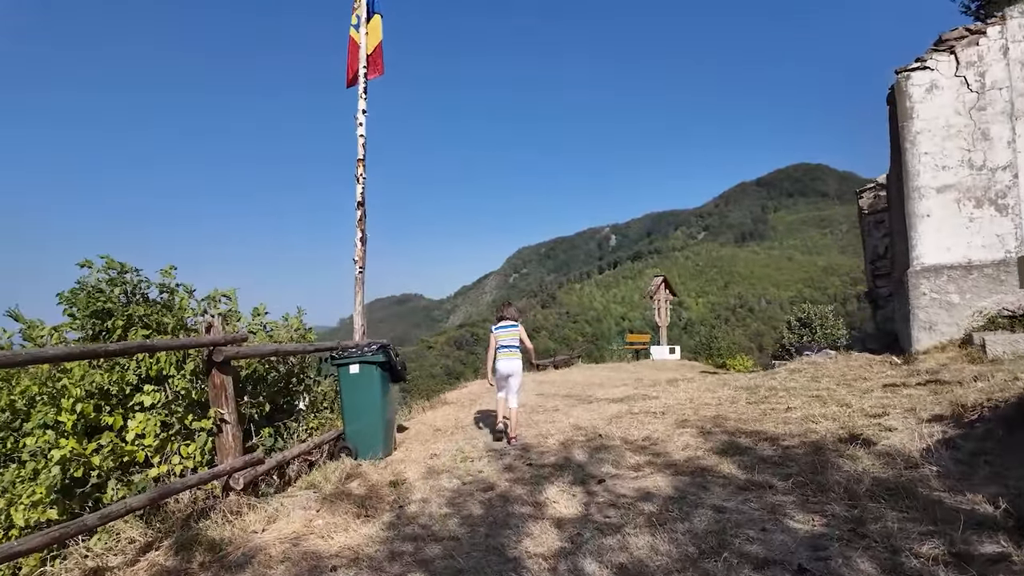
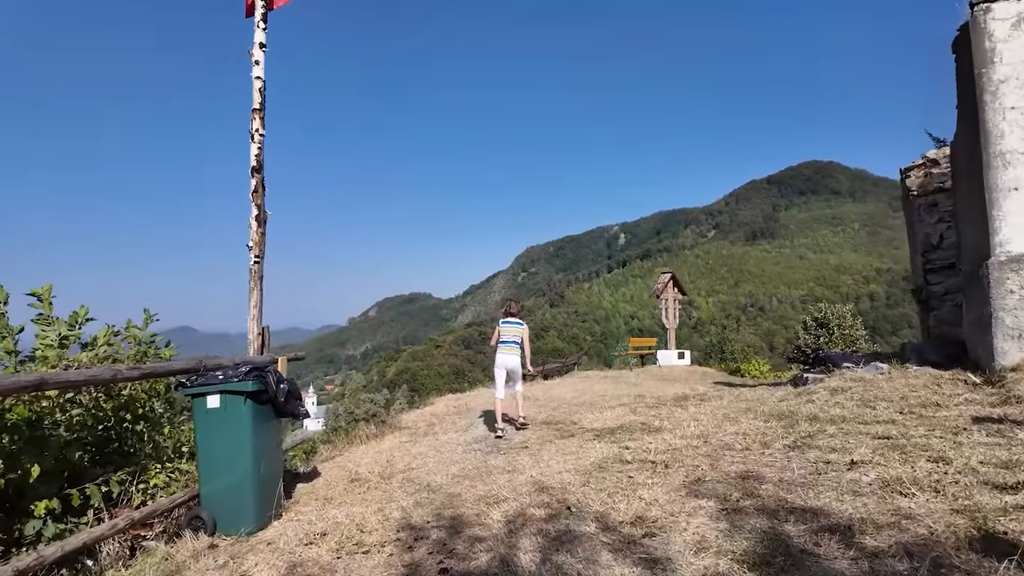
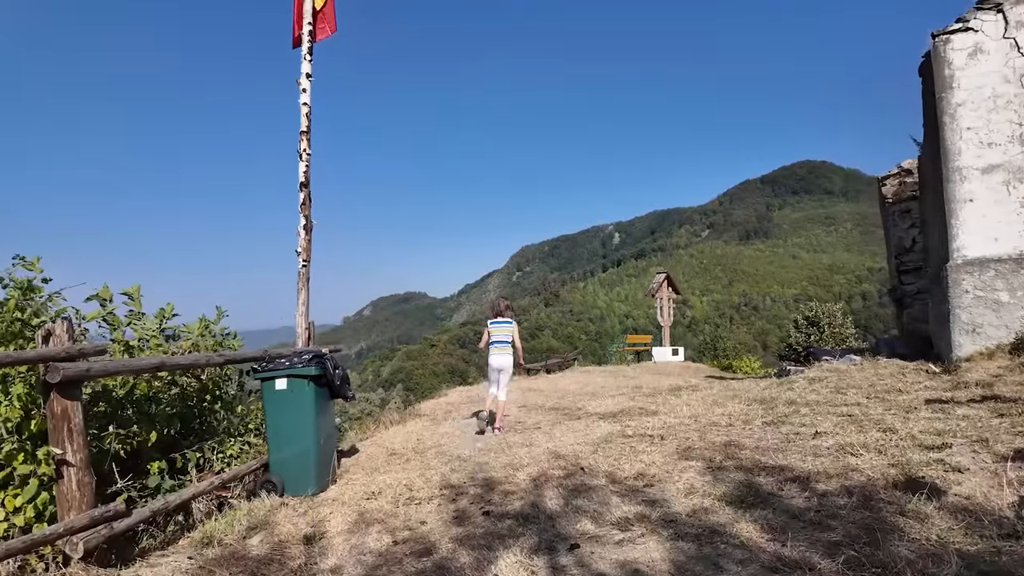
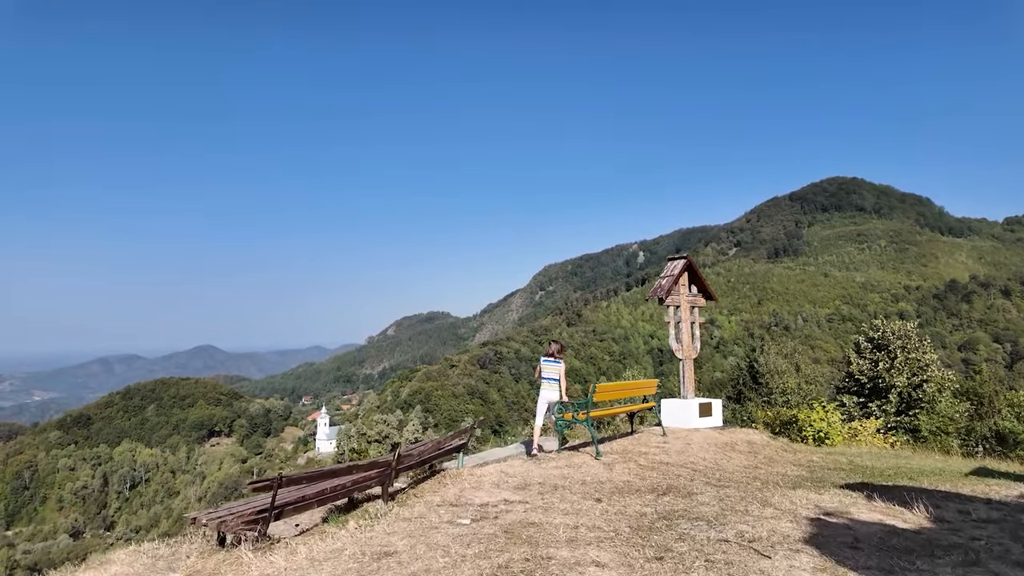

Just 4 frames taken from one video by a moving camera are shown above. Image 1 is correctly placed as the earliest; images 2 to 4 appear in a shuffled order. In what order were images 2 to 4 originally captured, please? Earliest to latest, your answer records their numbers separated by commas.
3, 2, 4
